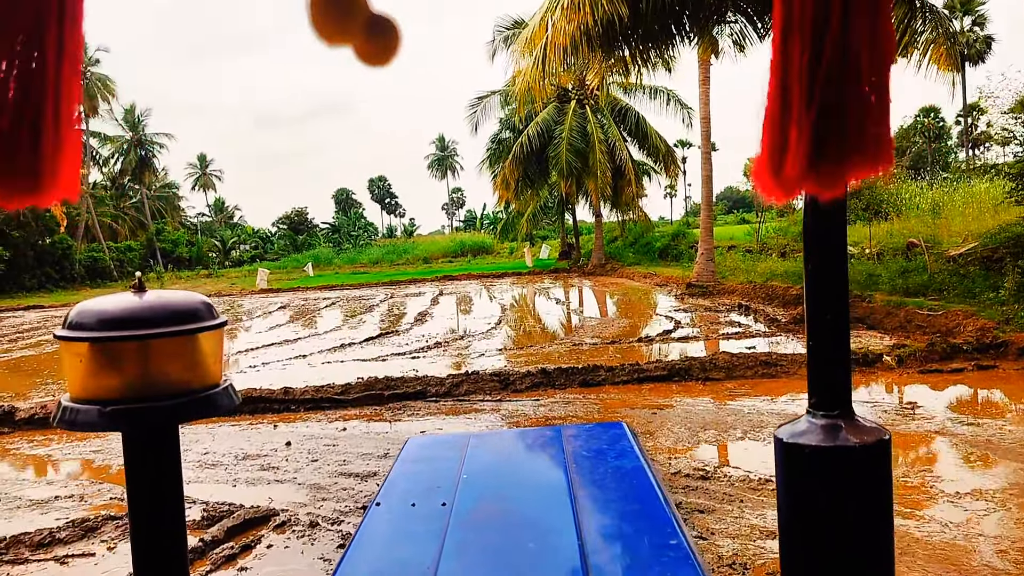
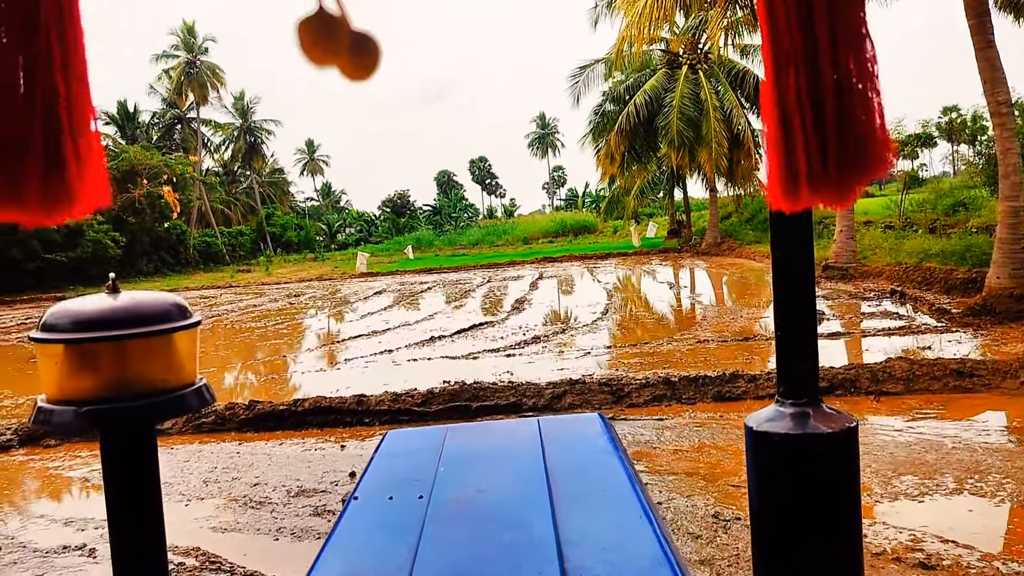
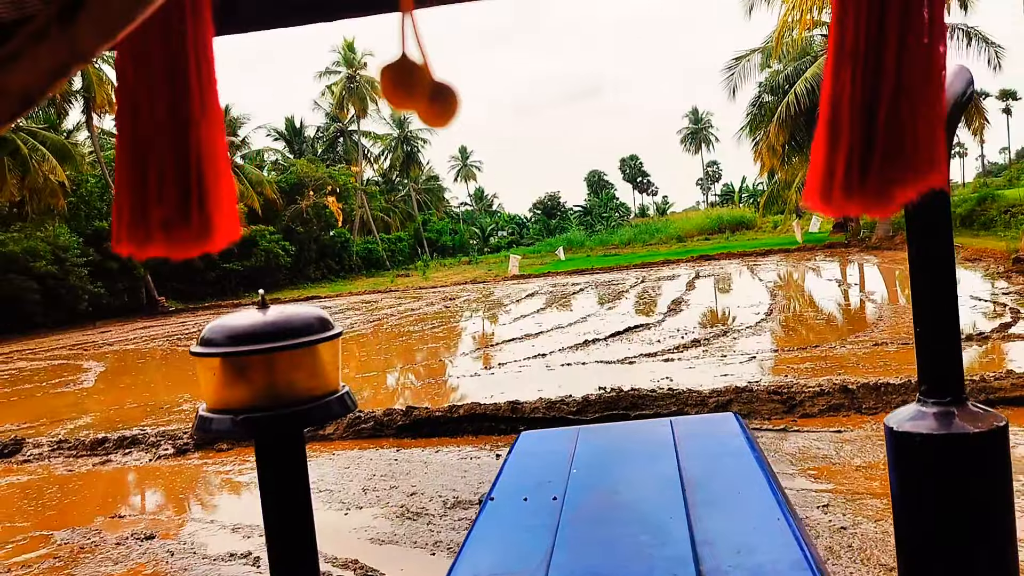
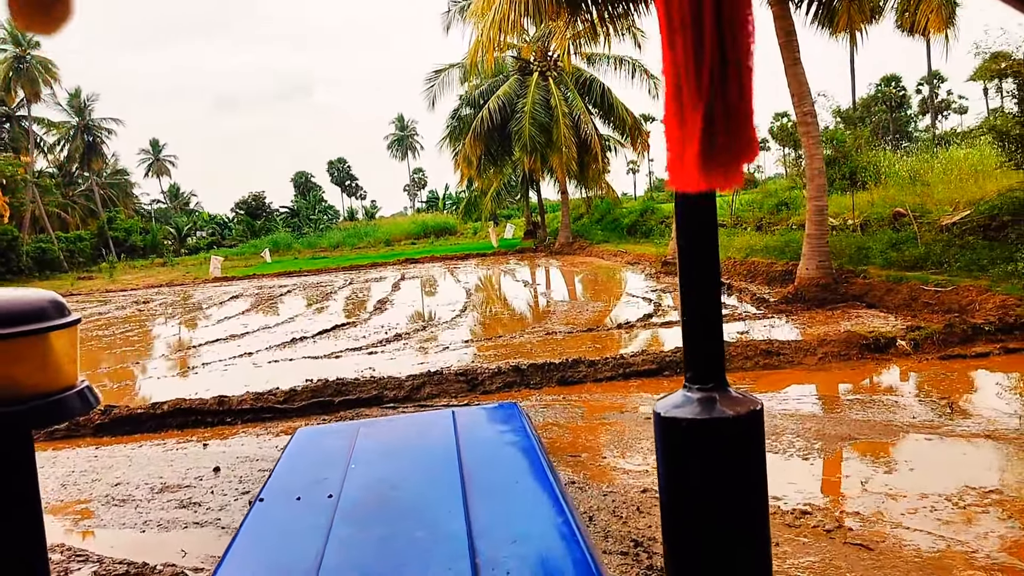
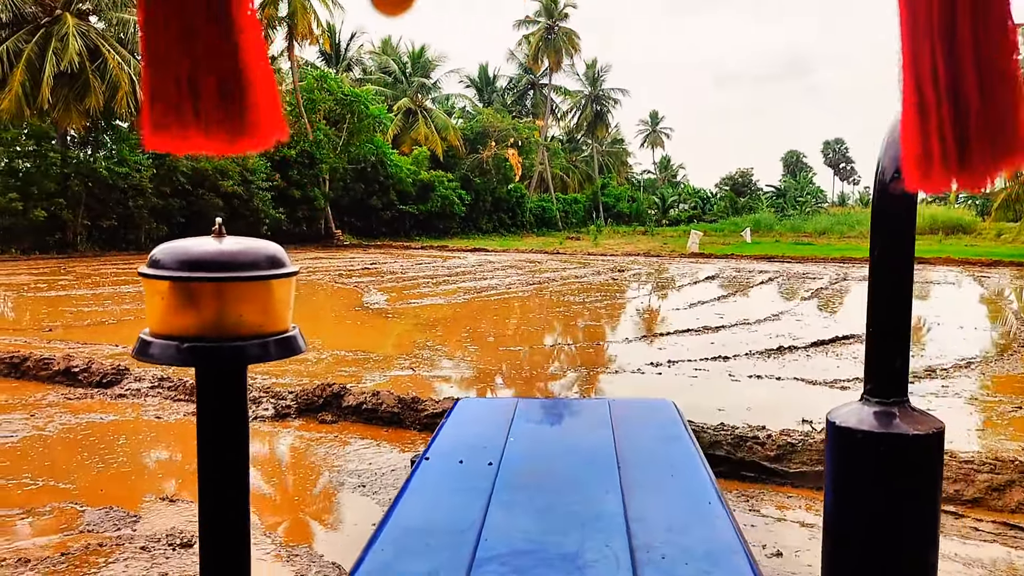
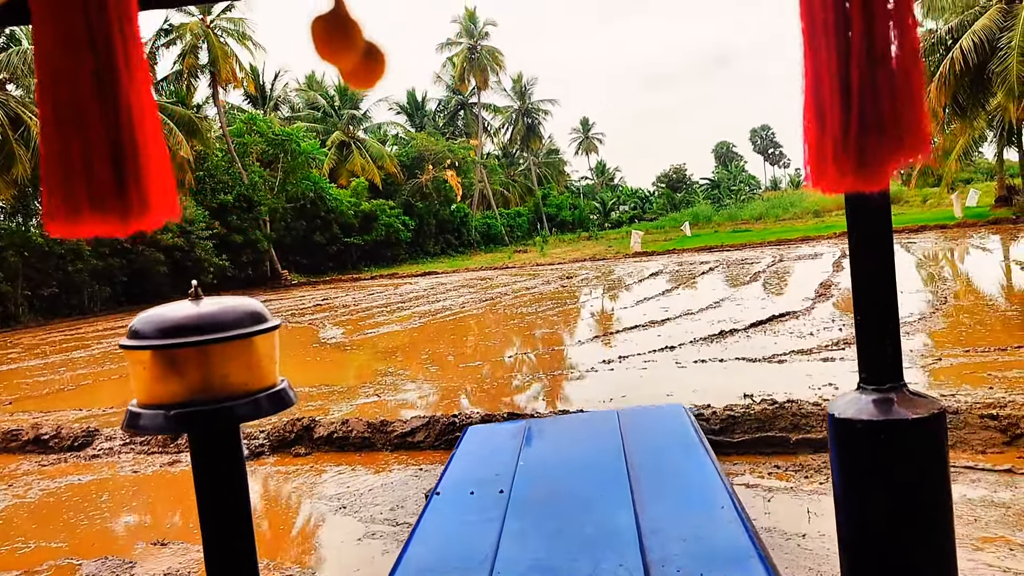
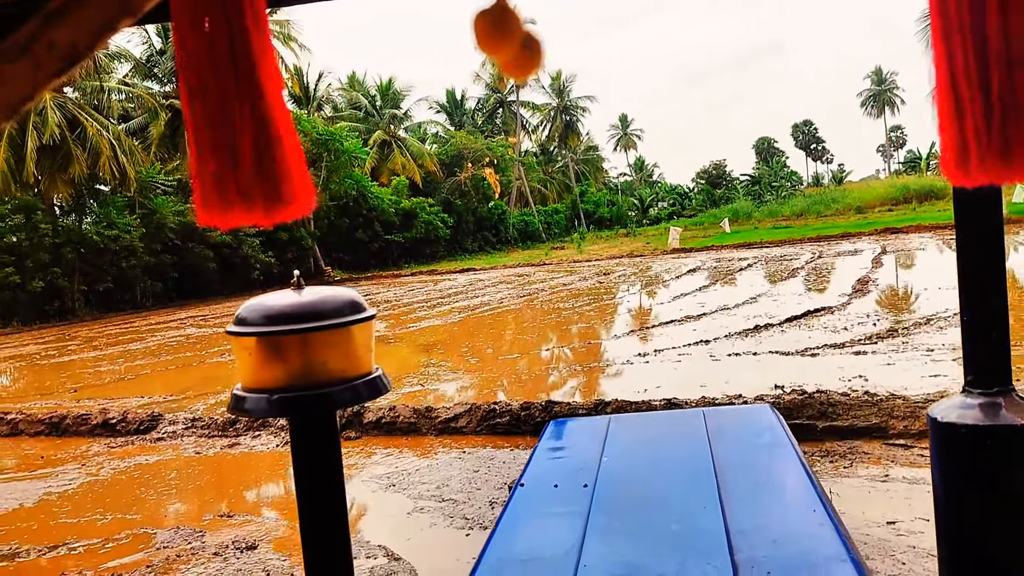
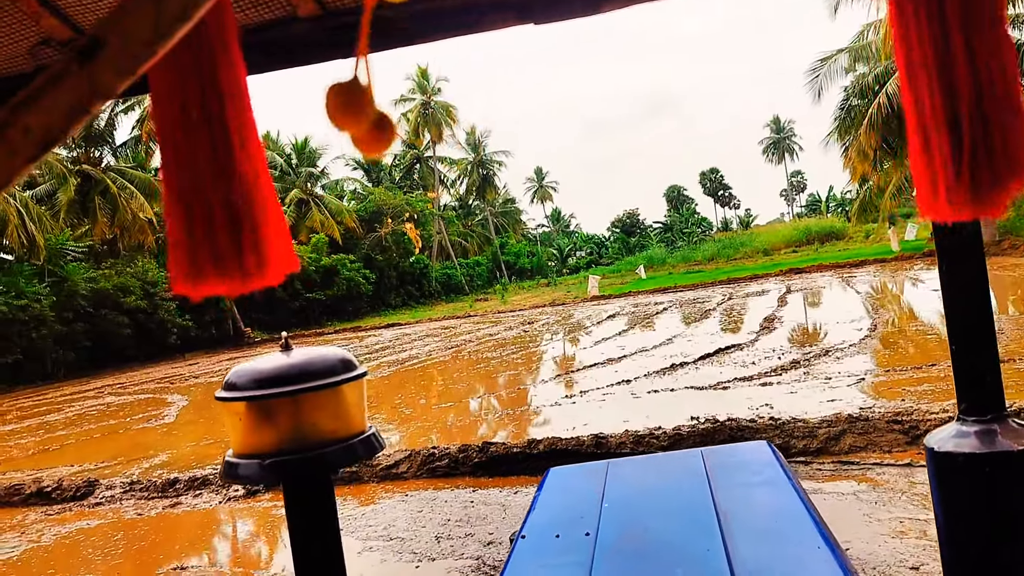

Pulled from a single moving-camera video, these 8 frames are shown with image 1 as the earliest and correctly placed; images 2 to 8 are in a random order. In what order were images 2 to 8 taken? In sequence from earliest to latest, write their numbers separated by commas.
4, 2, 3, 8, 7, 6, 5
